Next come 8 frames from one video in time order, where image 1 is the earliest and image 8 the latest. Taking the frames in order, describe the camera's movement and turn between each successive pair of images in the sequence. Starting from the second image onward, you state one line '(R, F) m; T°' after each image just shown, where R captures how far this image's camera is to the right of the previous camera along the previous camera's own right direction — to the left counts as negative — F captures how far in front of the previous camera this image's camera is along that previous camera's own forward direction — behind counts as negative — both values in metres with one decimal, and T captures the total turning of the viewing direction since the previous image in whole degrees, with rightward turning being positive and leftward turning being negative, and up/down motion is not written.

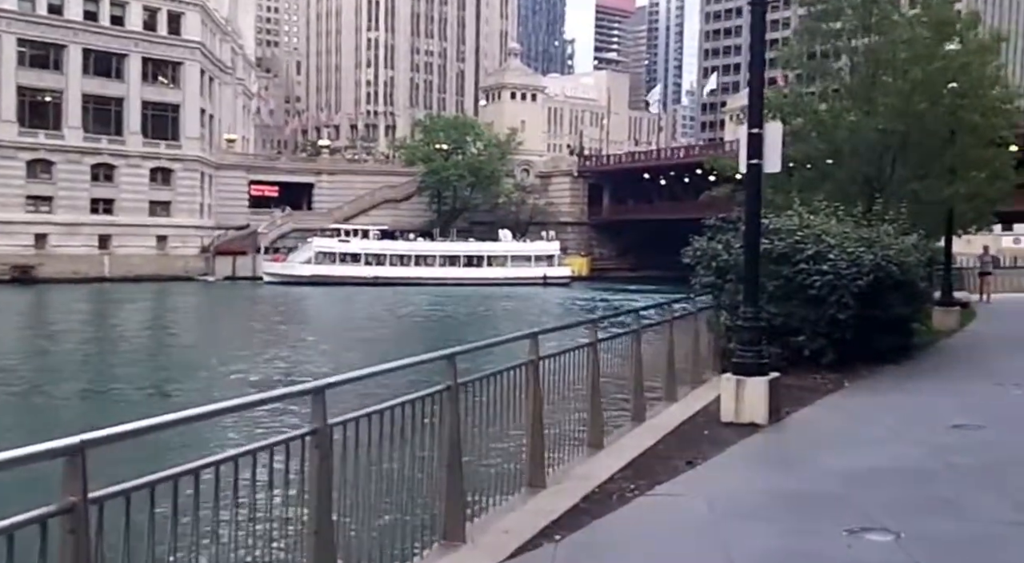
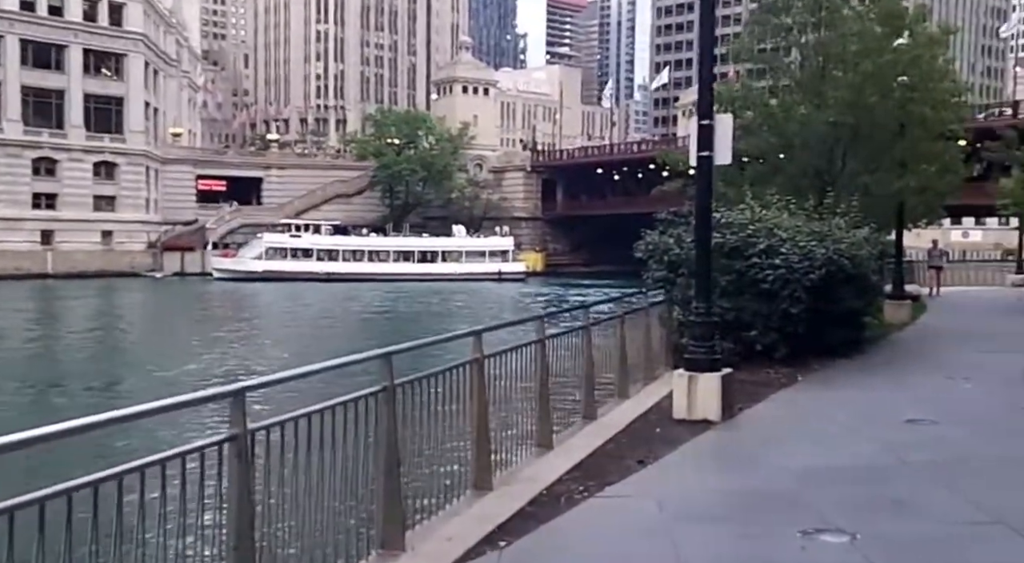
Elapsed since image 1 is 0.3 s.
(+0.1, +0.3) m; +3°
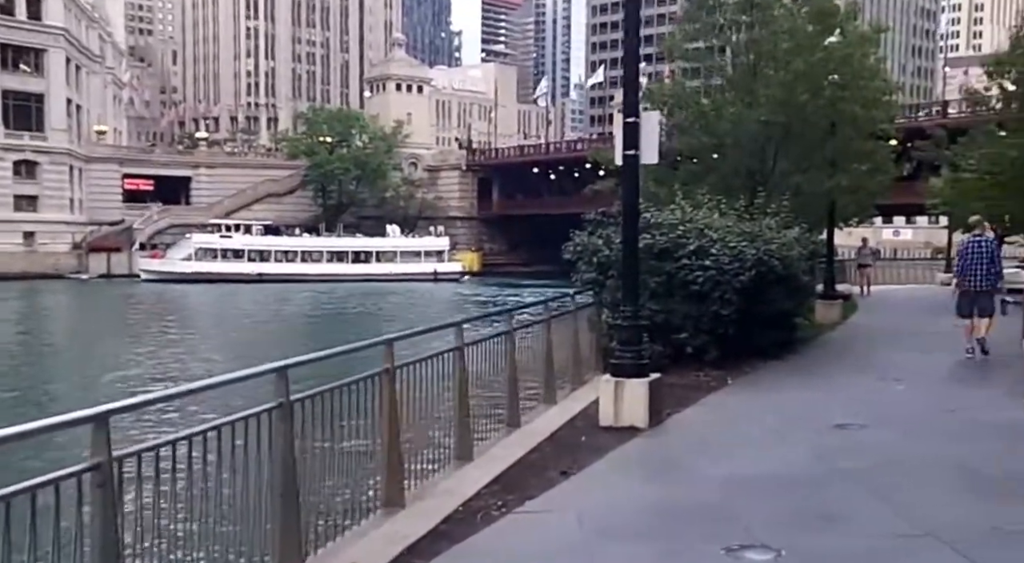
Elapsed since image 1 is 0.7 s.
(+0.2, +0.5) m; +3°
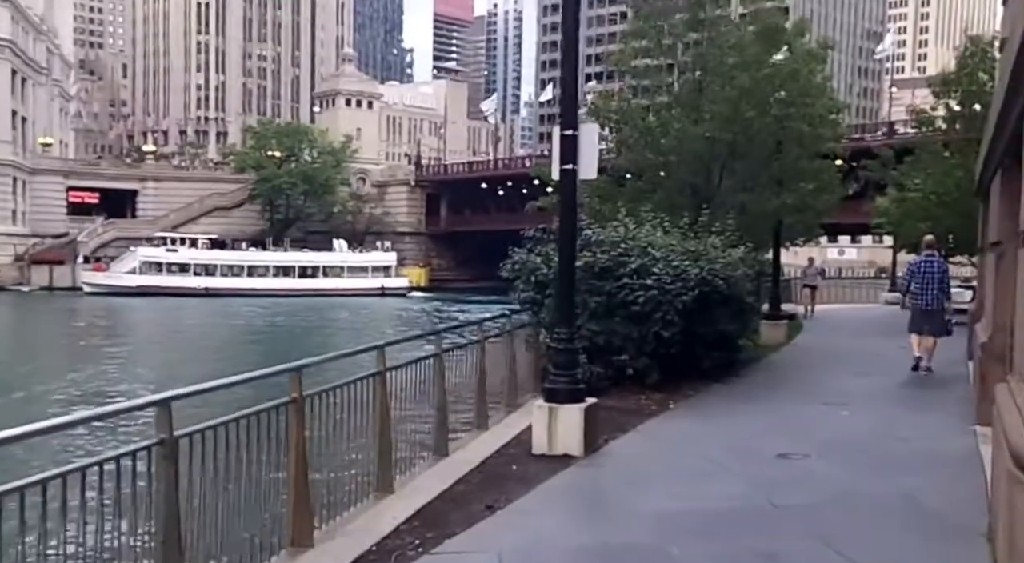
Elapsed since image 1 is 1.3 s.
(+0.2, +0.6) m; +3°
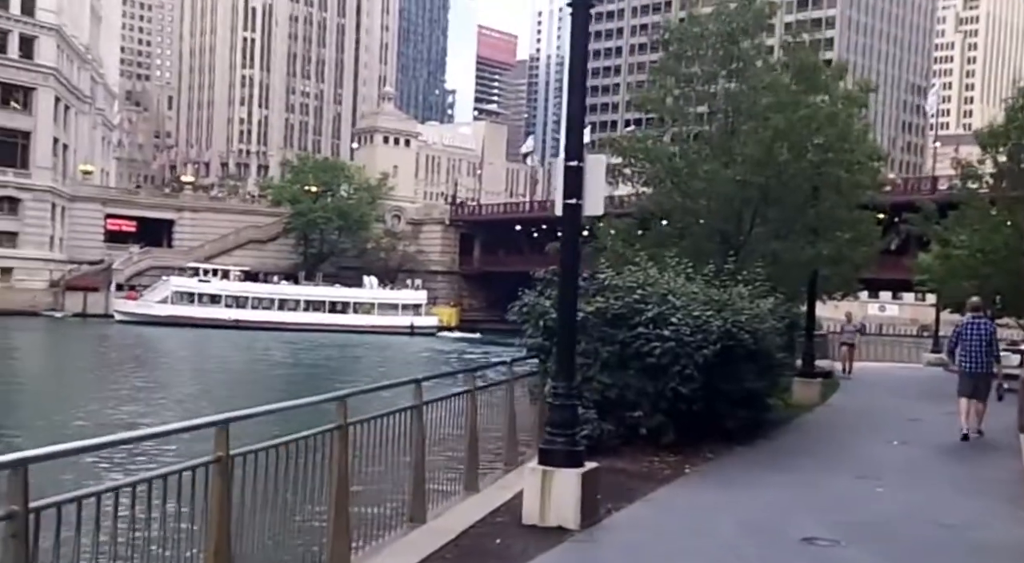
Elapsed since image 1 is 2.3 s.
(+0.3, +1.0) m; -2°
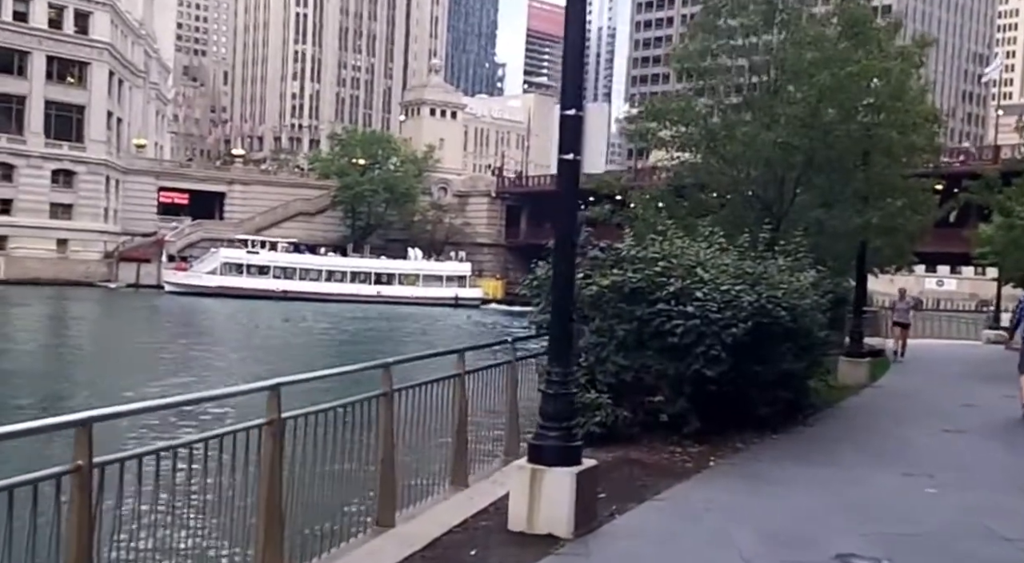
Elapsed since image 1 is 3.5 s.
(+0.5, +1.2) m; -3°
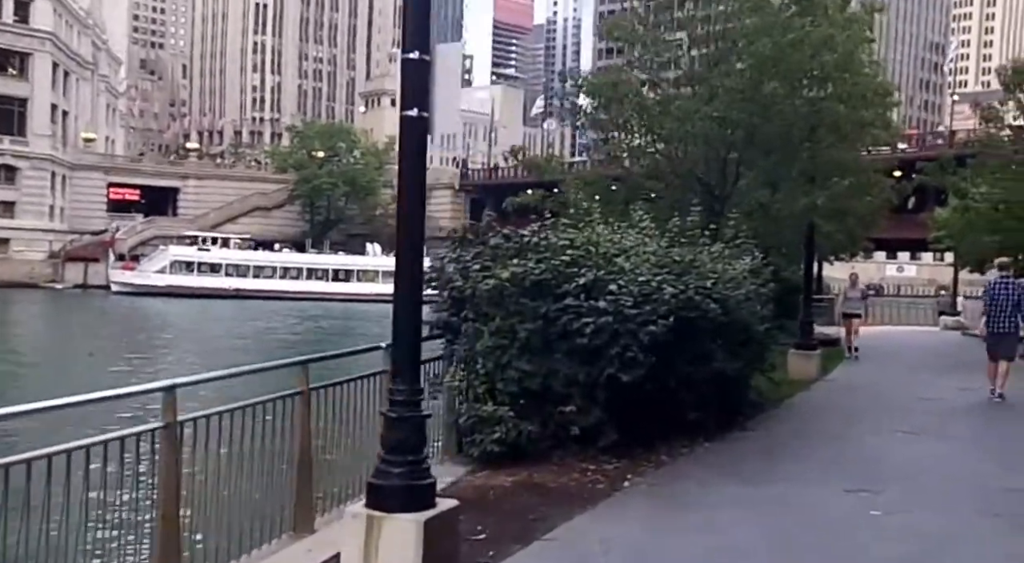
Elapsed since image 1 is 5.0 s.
(+0.8, +1.6) m; +2°
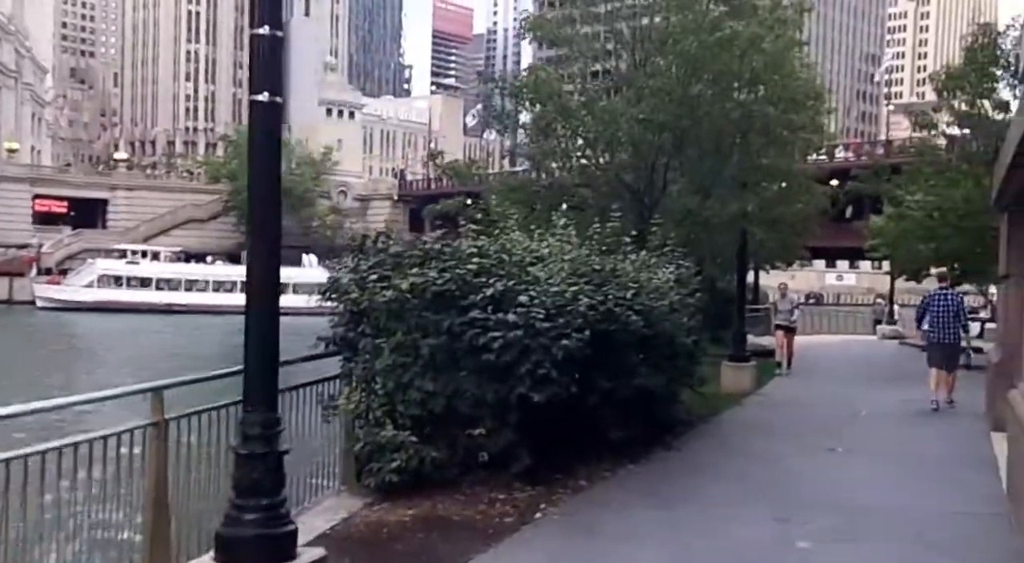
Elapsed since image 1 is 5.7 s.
(+0.3, +0.8) m; +3°
